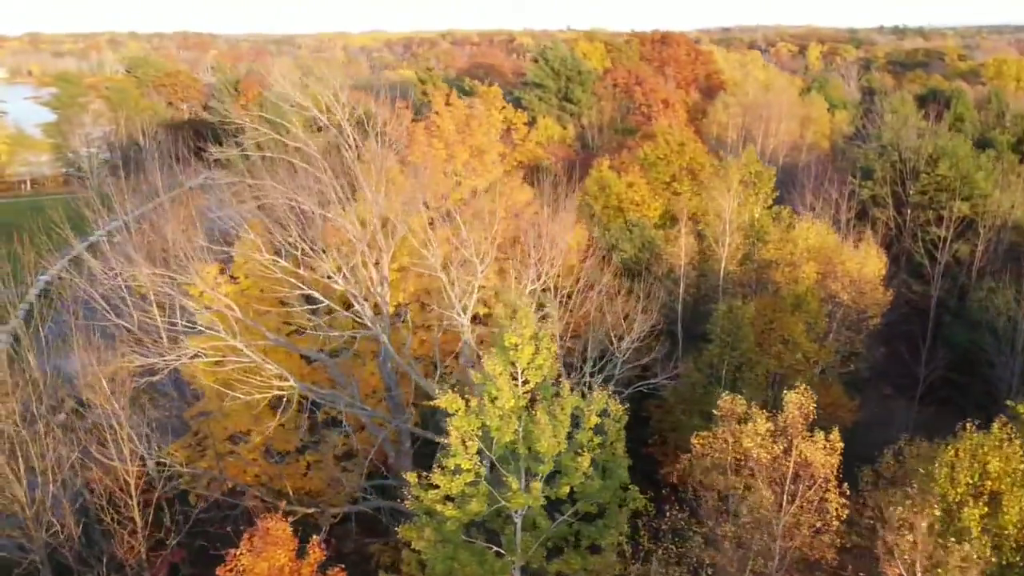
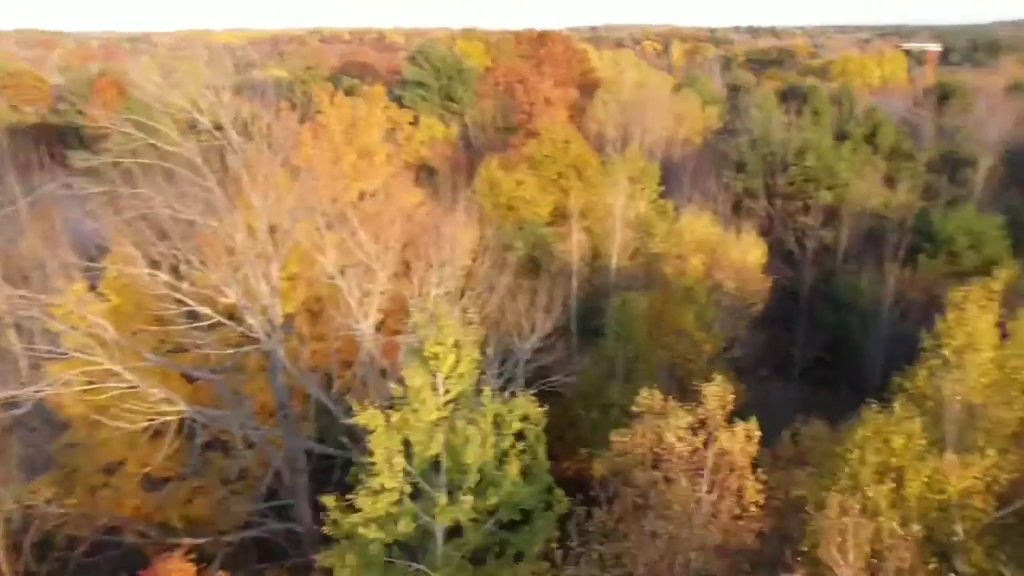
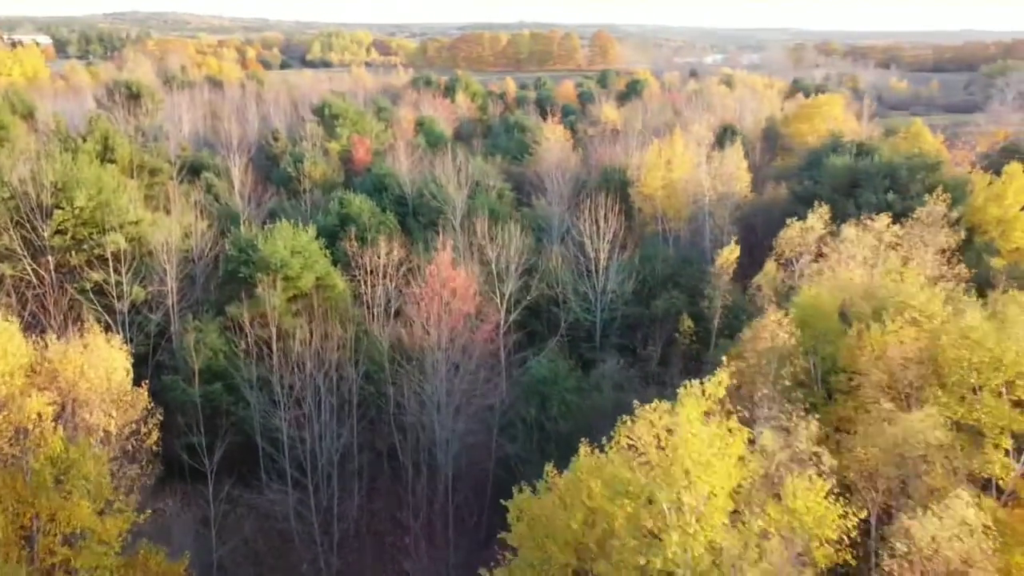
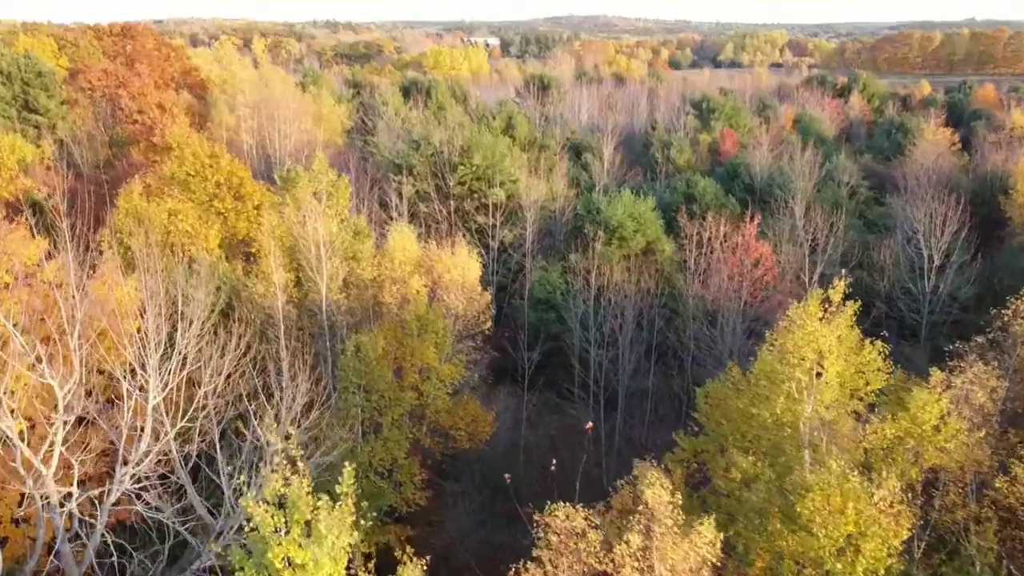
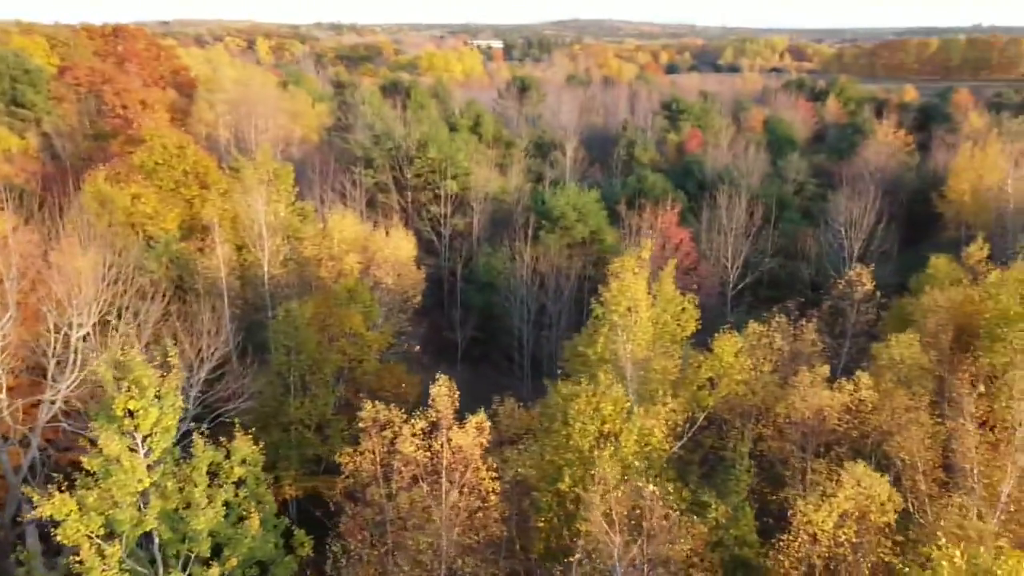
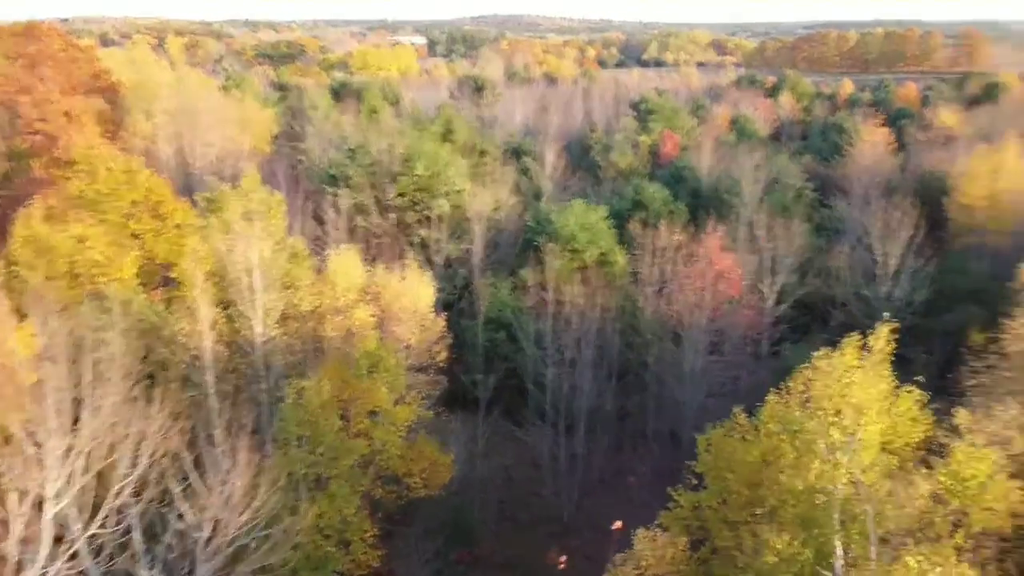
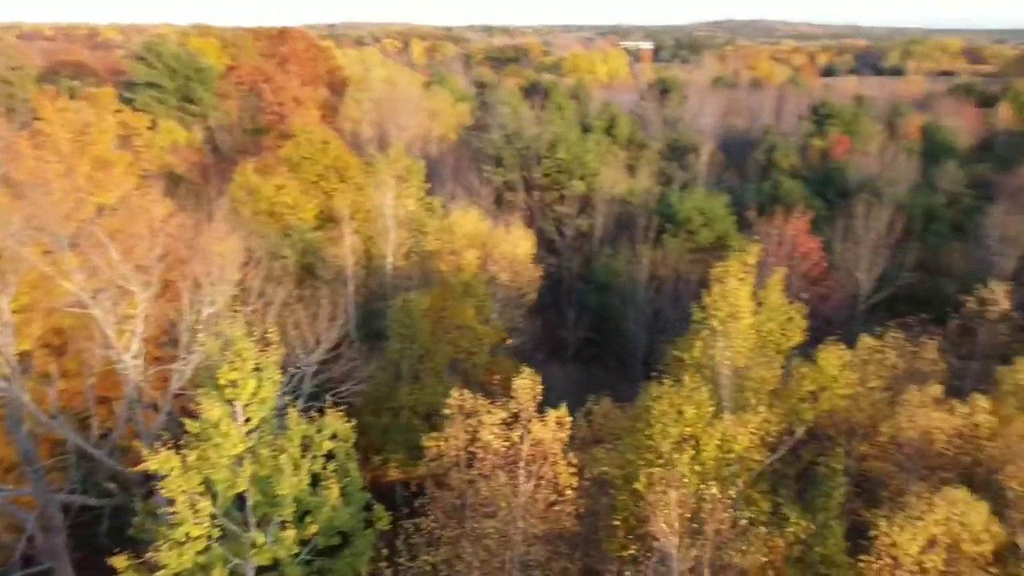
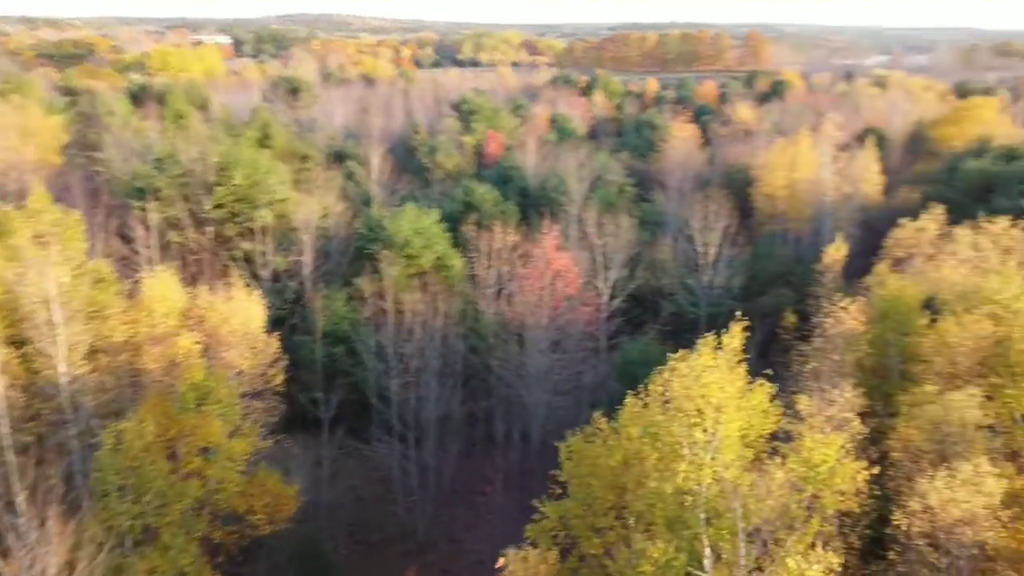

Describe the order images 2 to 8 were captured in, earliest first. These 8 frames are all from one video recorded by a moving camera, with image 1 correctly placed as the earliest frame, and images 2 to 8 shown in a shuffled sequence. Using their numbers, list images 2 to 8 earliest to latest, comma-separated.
2, 7, 5, 4, 6, 8, 3
